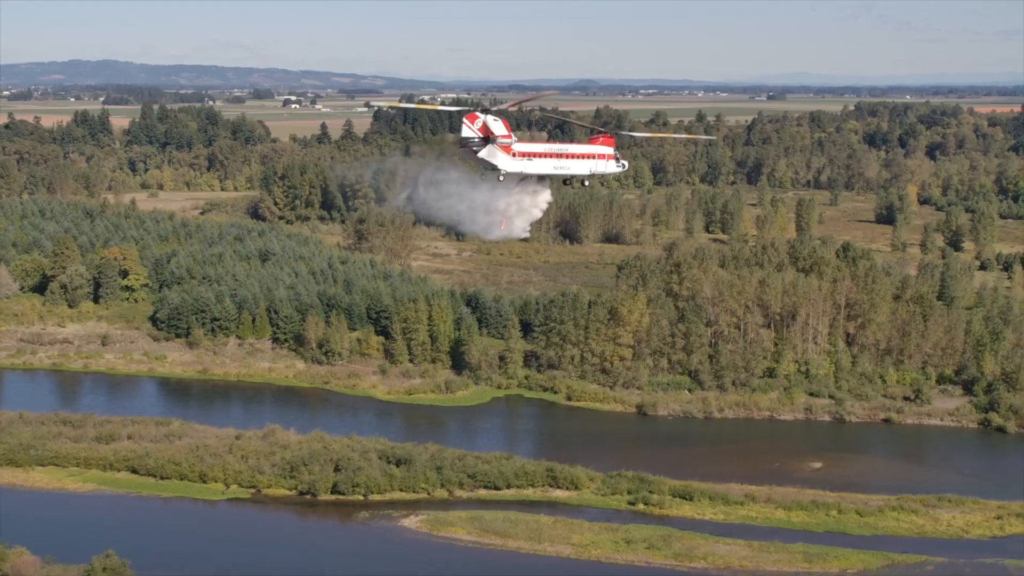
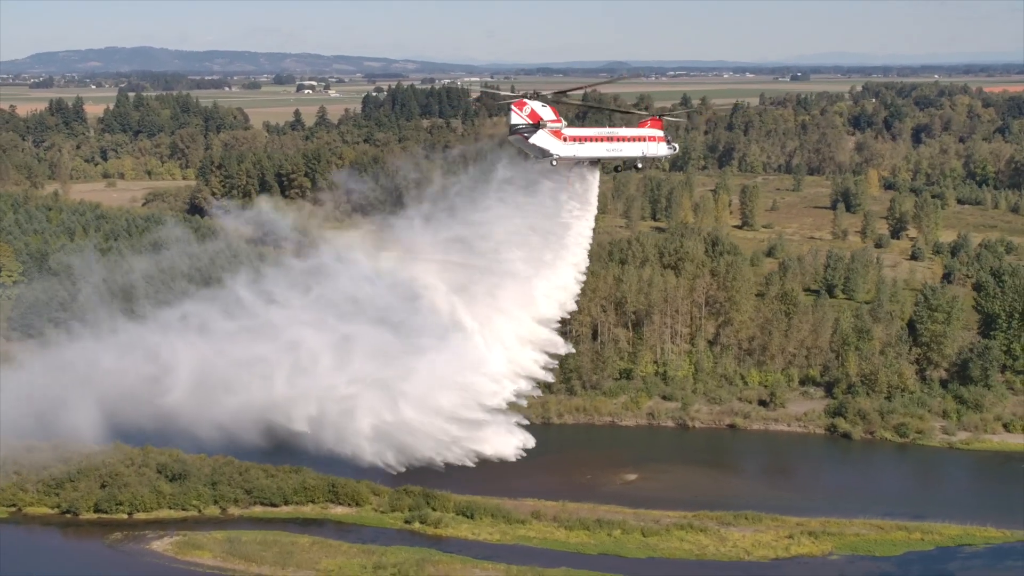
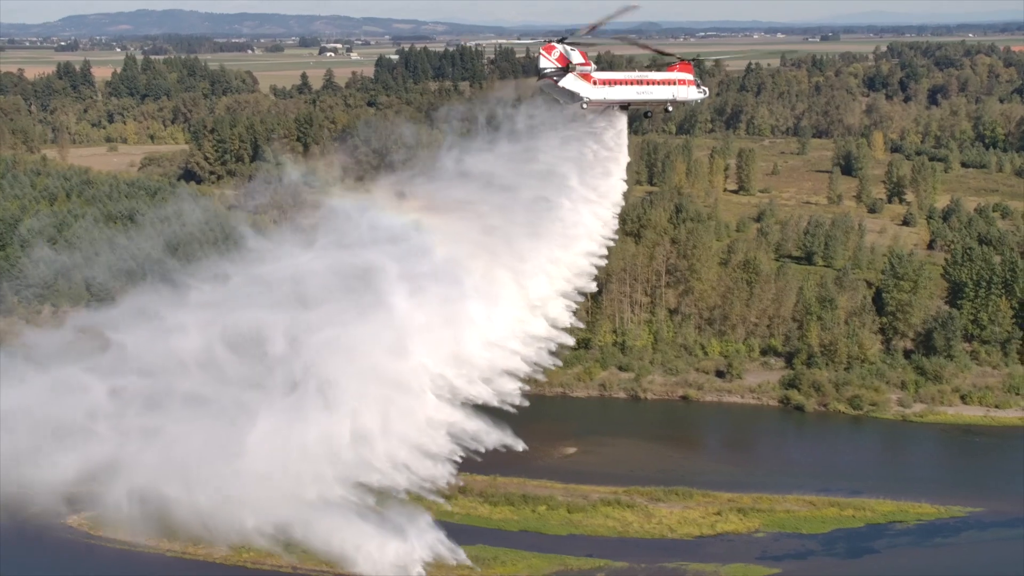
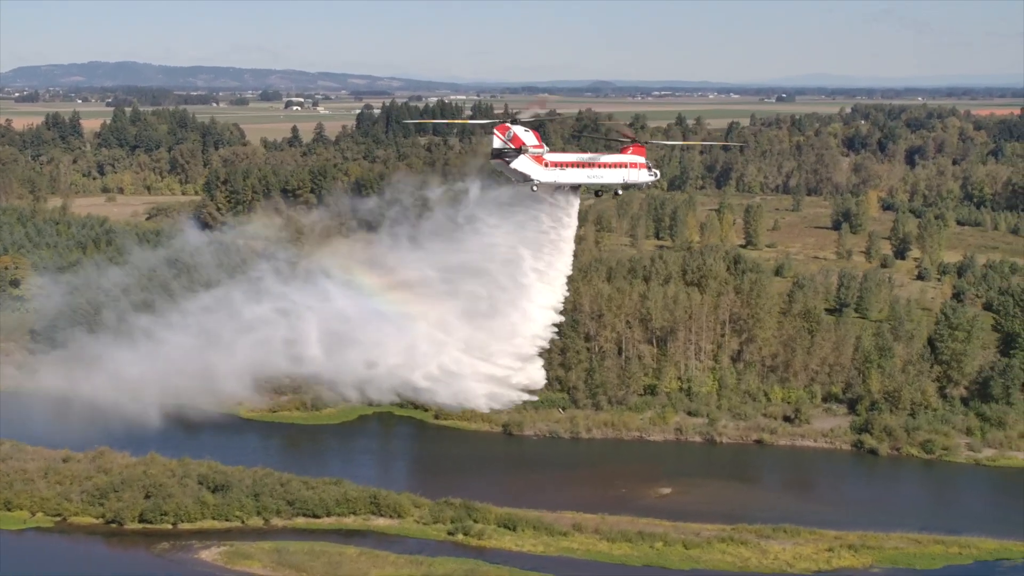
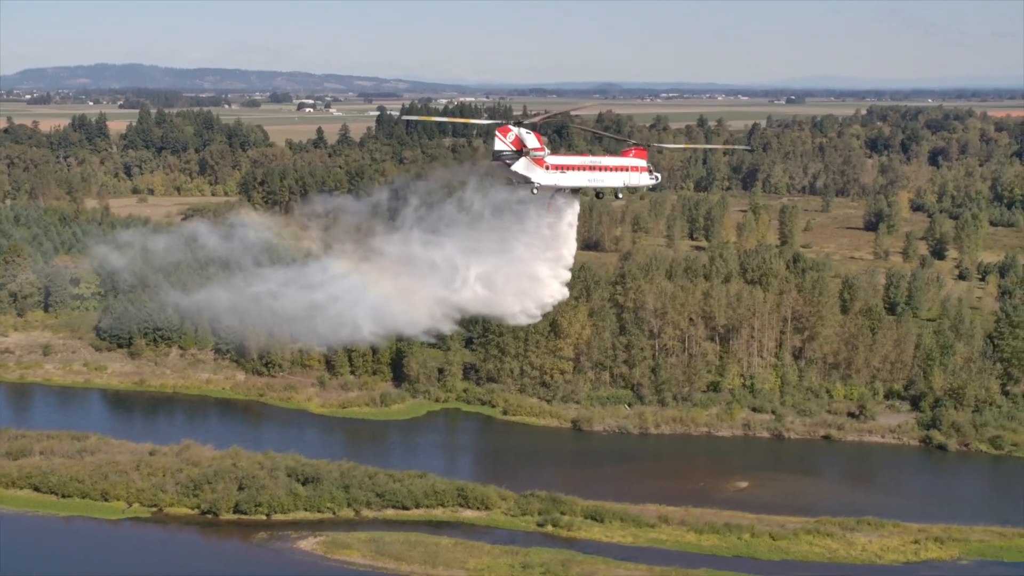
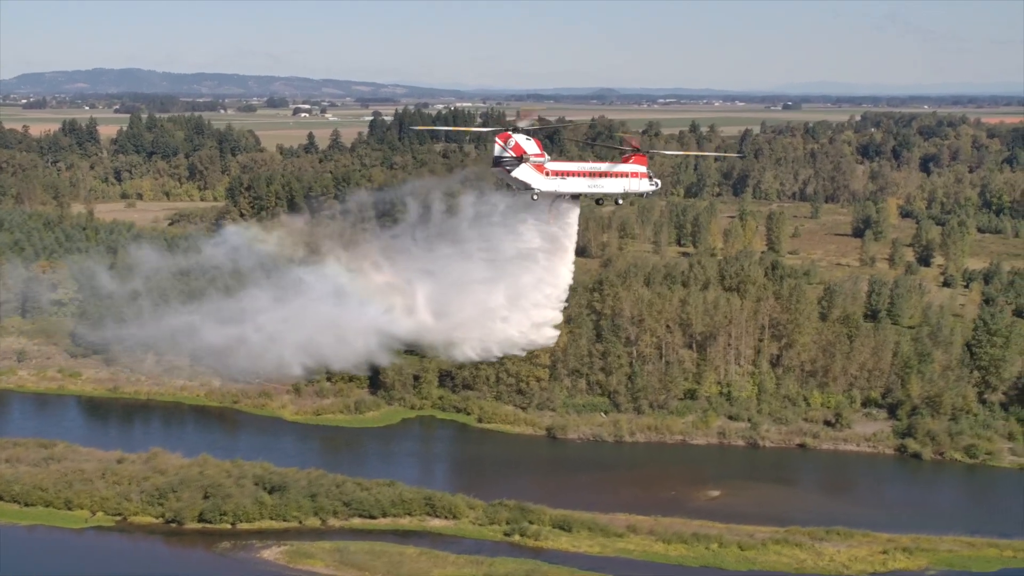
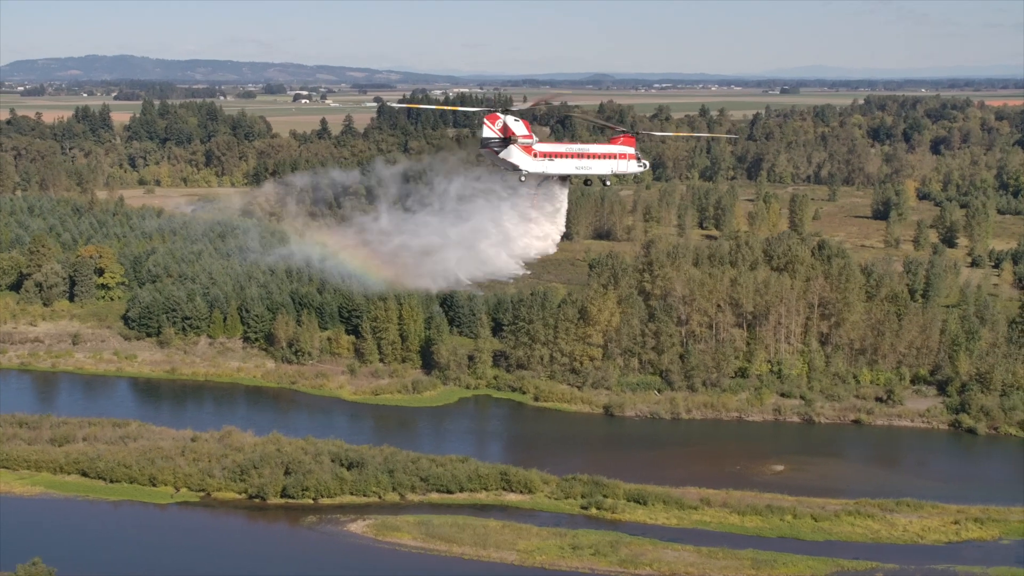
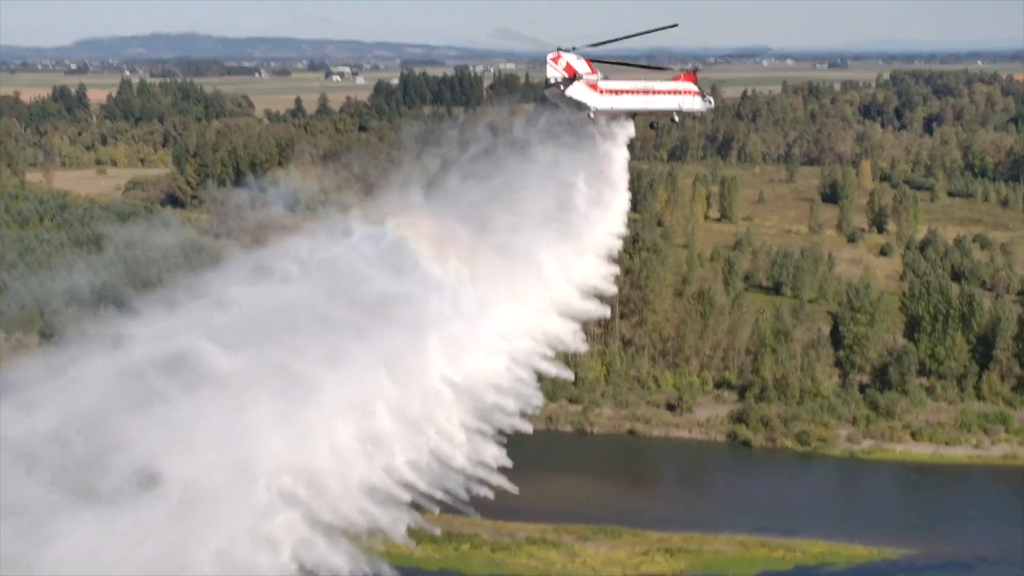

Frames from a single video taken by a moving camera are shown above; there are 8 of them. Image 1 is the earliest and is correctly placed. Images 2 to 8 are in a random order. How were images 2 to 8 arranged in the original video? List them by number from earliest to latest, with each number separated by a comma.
7, 5, 6, 4, 2, 3, 8
